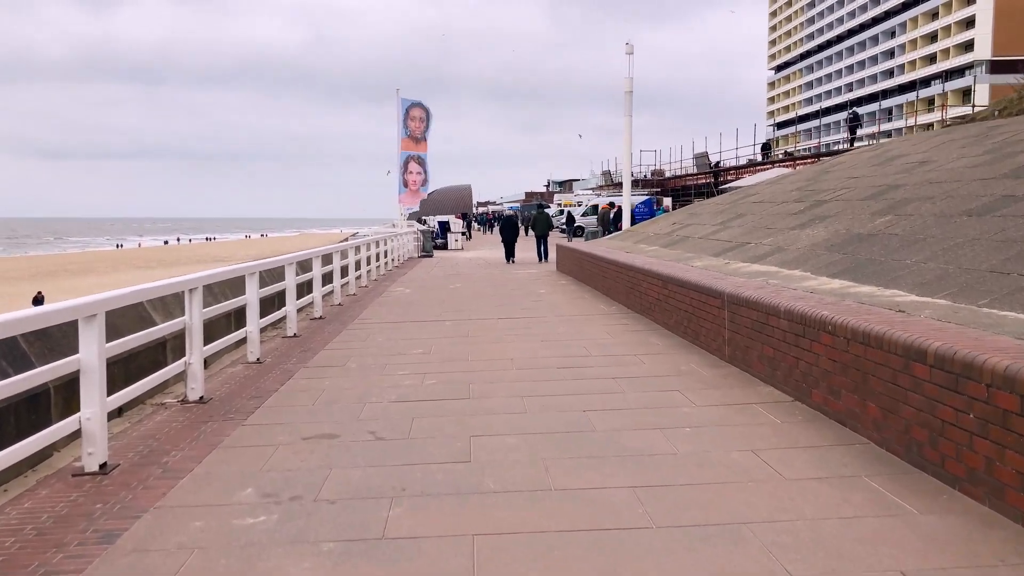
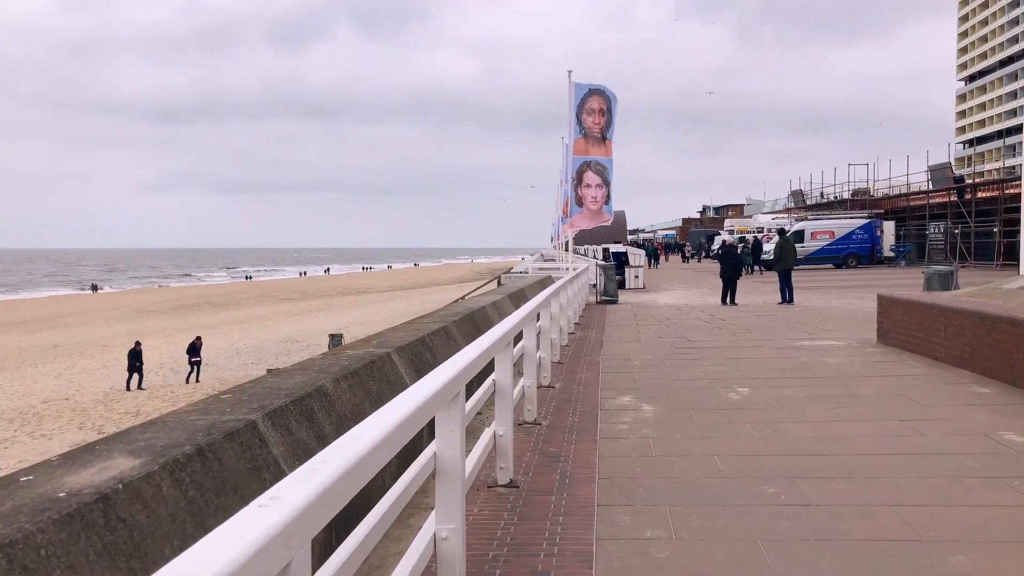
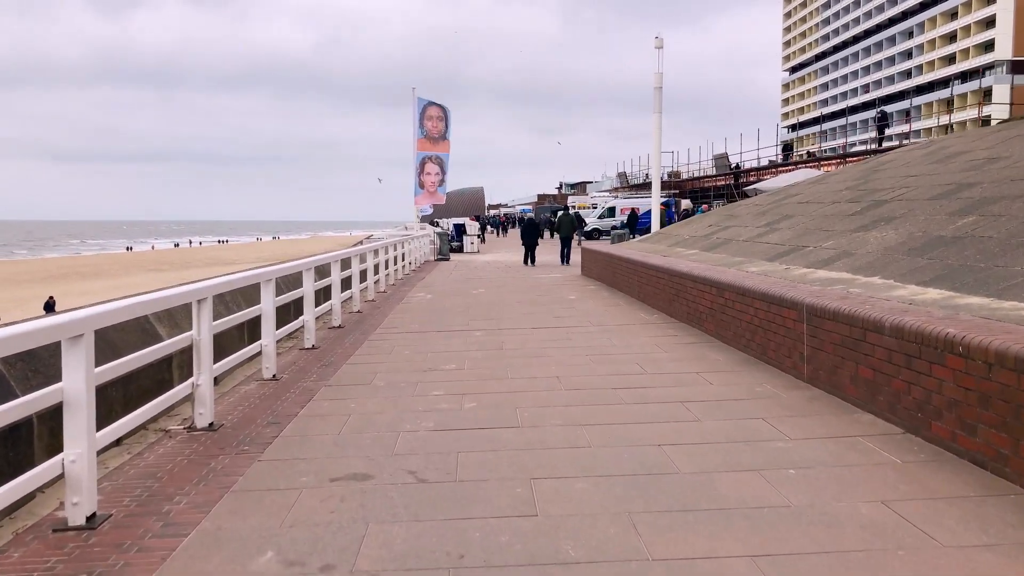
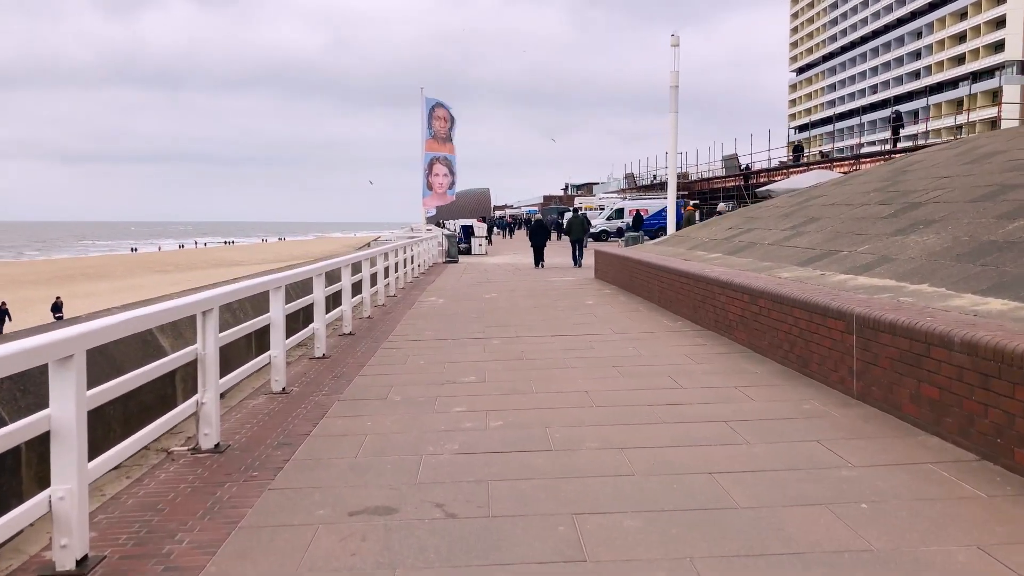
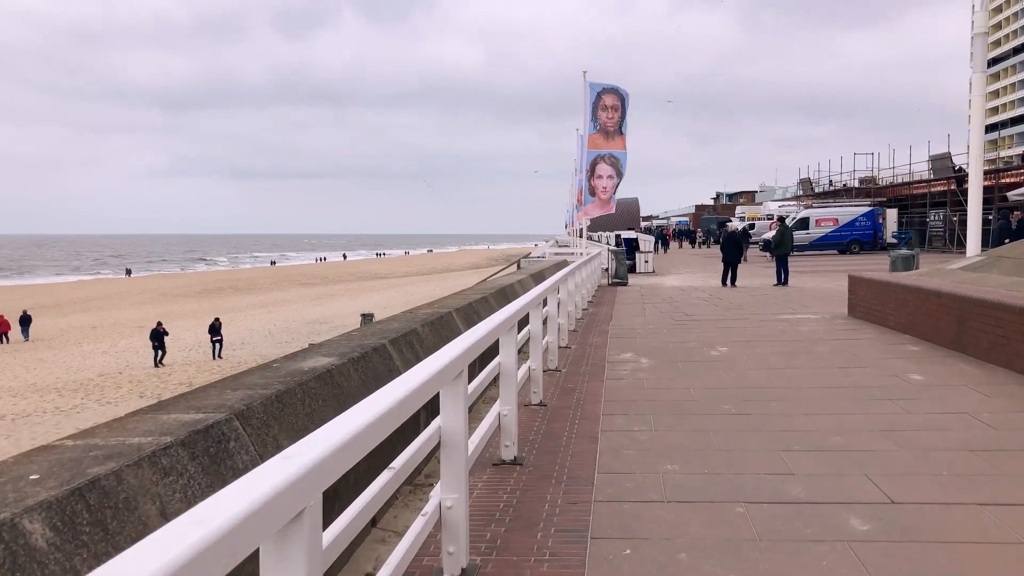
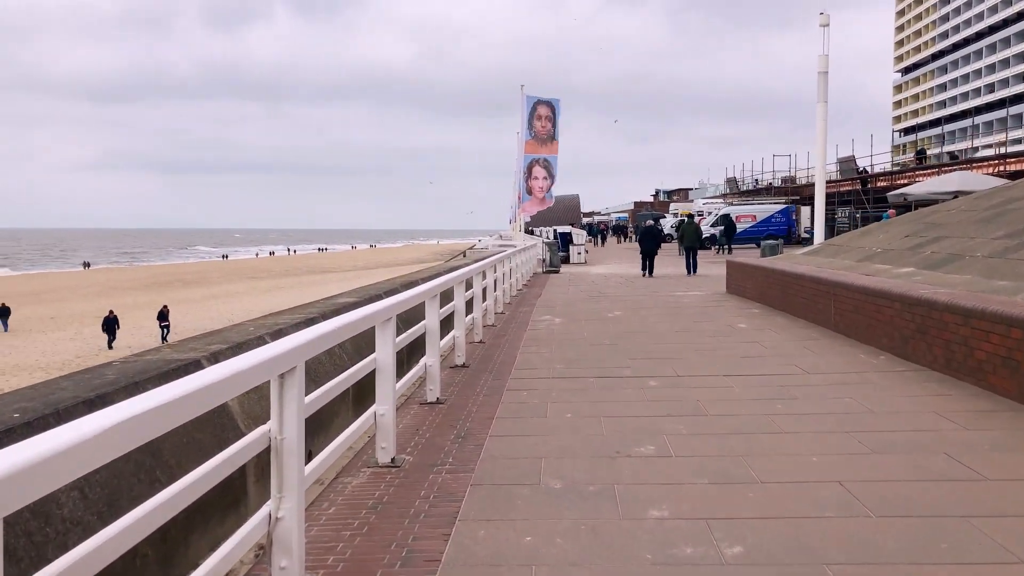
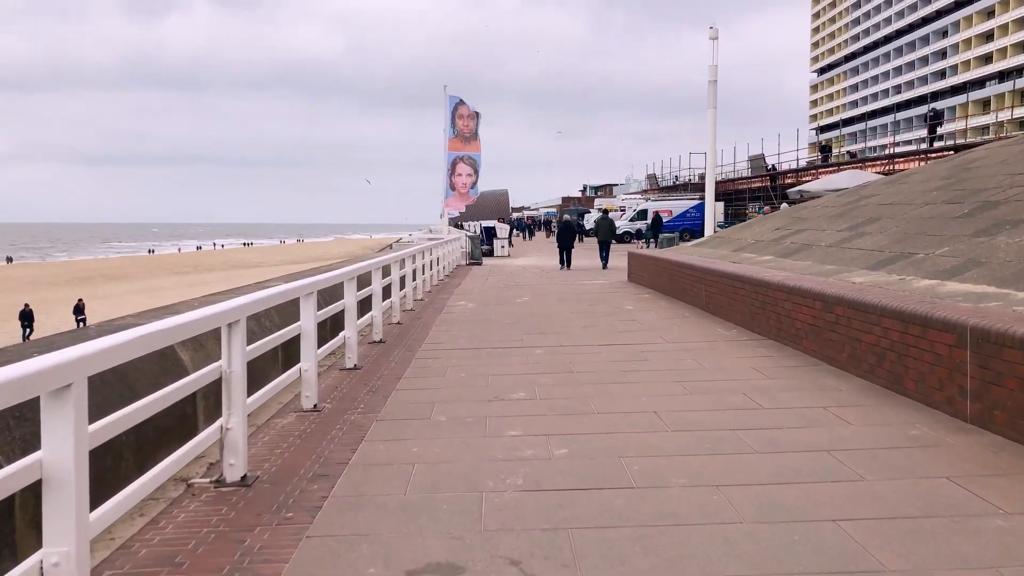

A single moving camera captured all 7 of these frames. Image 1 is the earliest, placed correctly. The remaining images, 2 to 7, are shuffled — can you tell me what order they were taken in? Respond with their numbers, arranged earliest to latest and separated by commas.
3, 4, 7, 6, 5, 2
